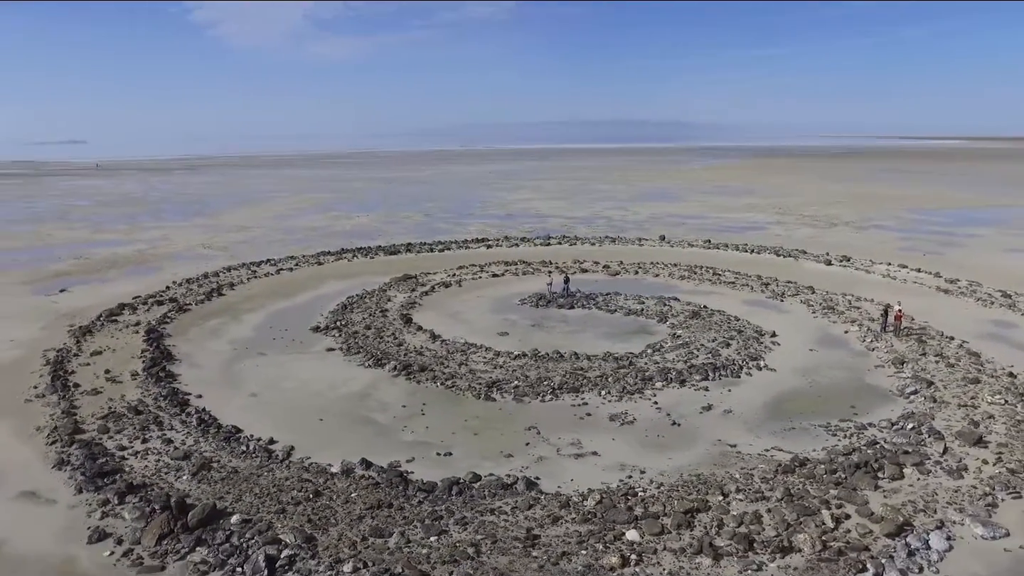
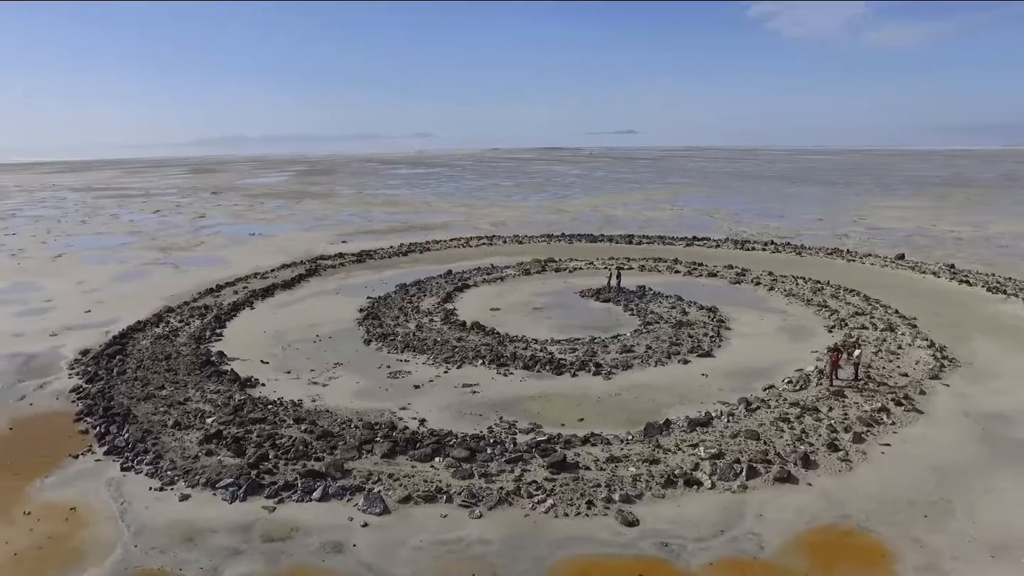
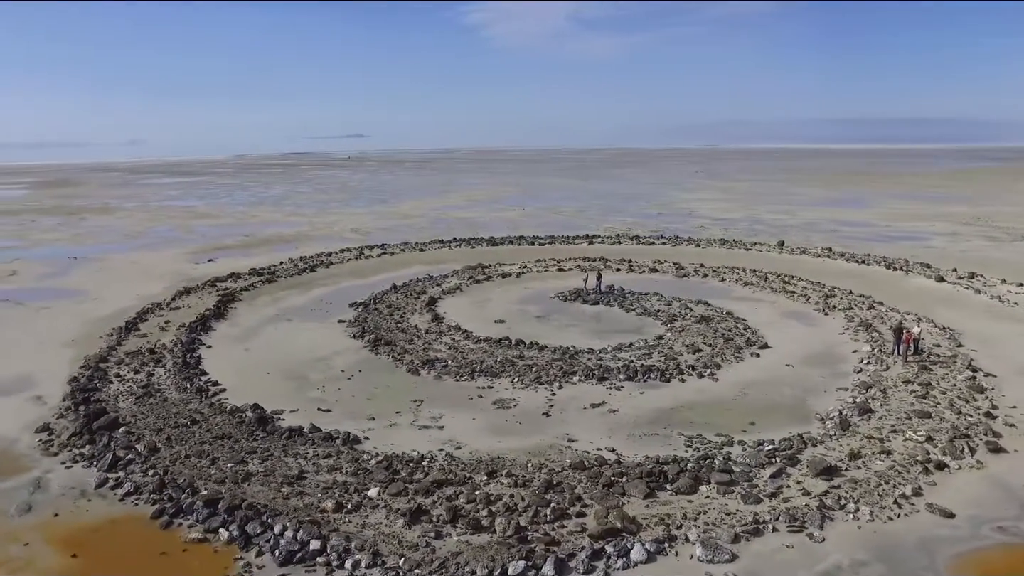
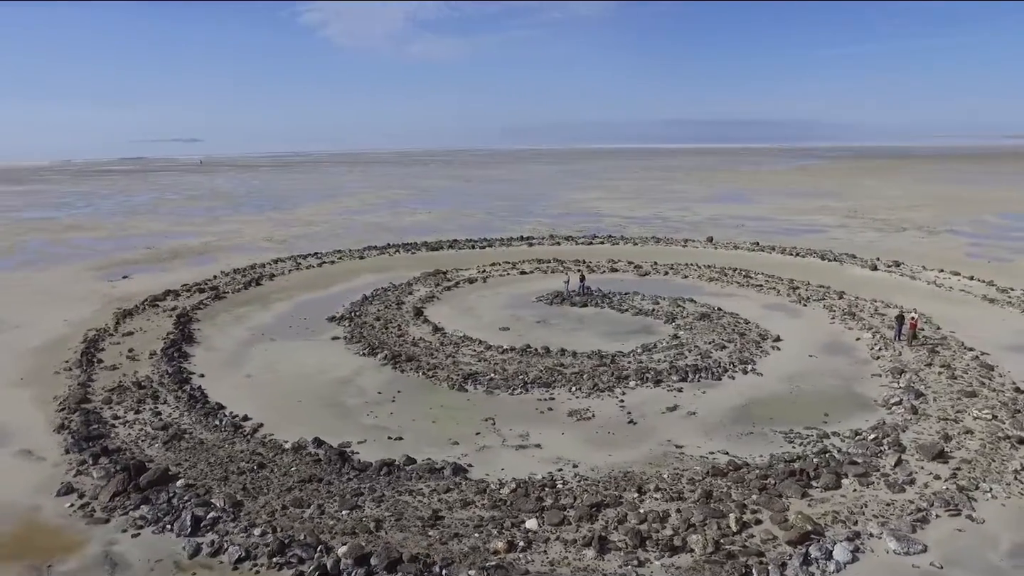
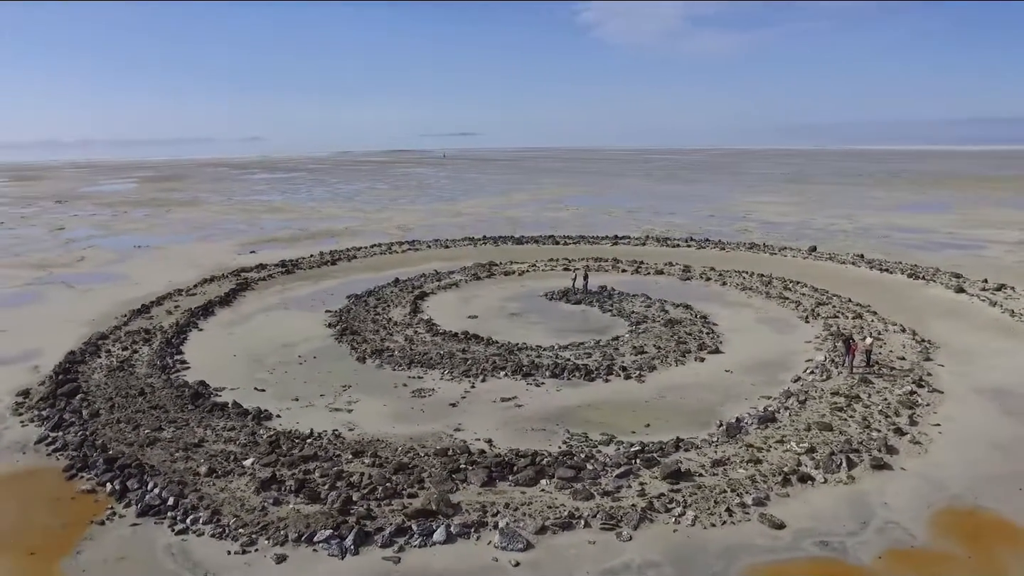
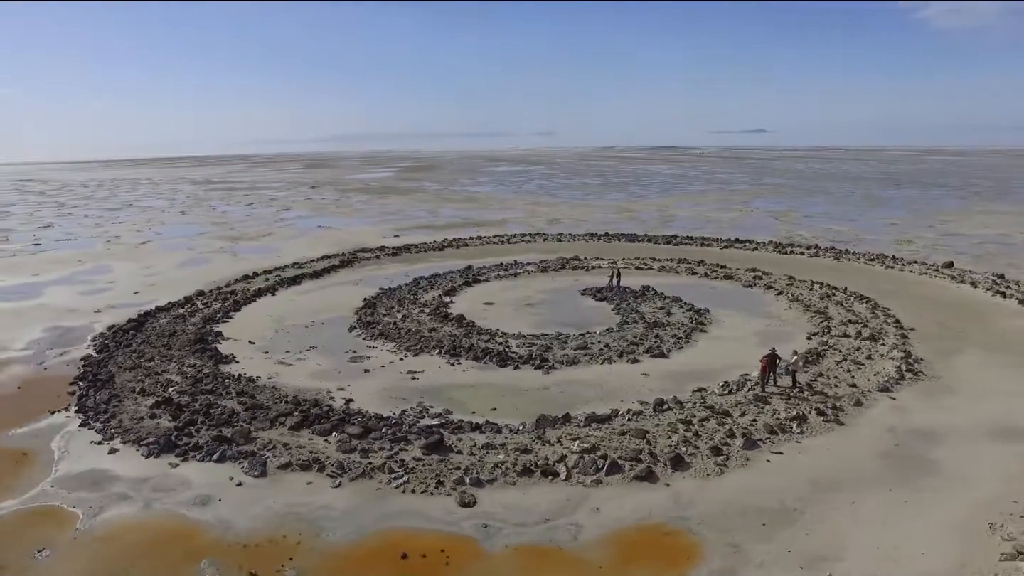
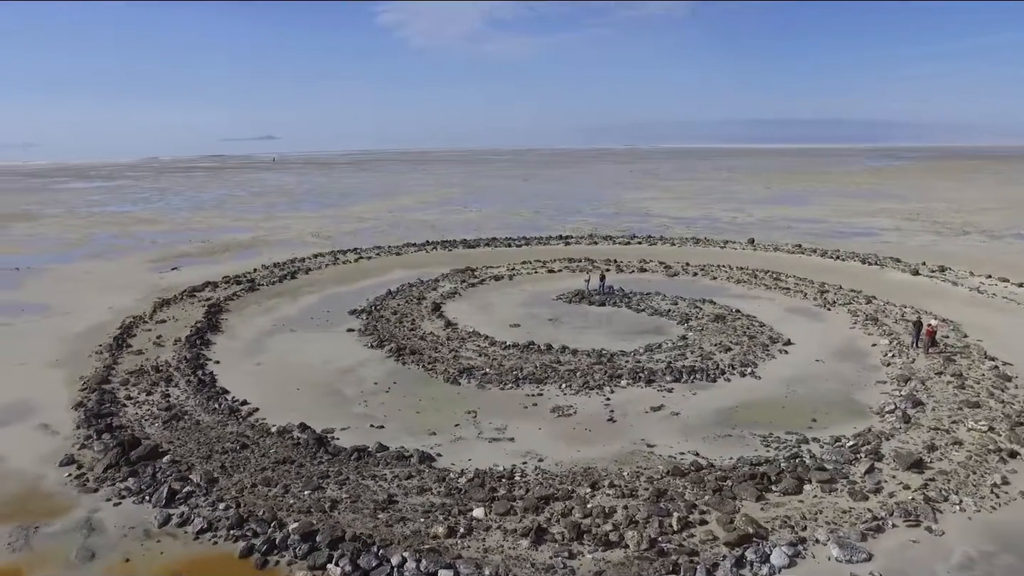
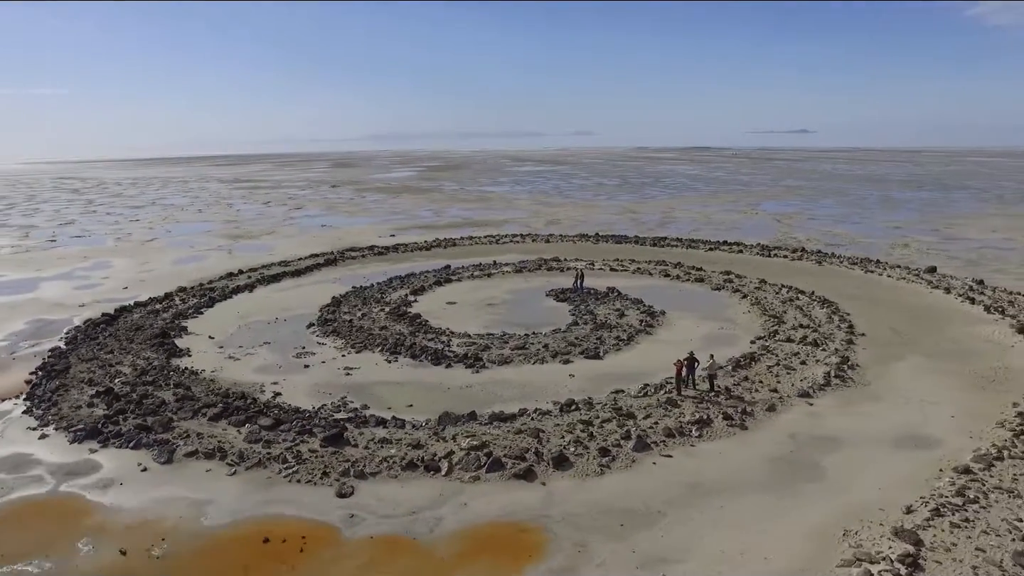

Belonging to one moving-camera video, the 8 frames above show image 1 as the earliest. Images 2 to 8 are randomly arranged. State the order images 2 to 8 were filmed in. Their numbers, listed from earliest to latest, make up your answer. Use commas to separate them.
4, 7, 3, 5, 2, 6, 8
